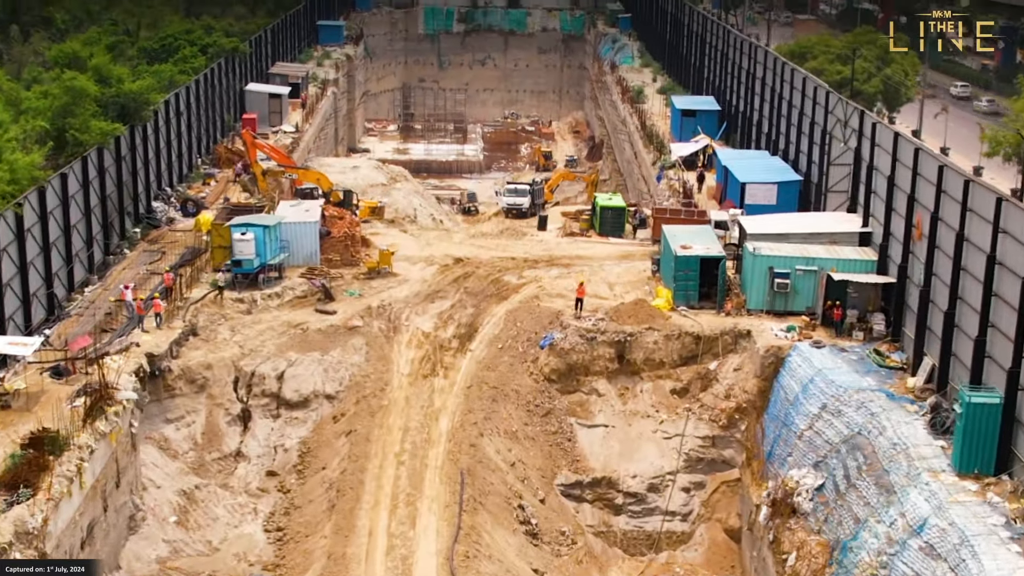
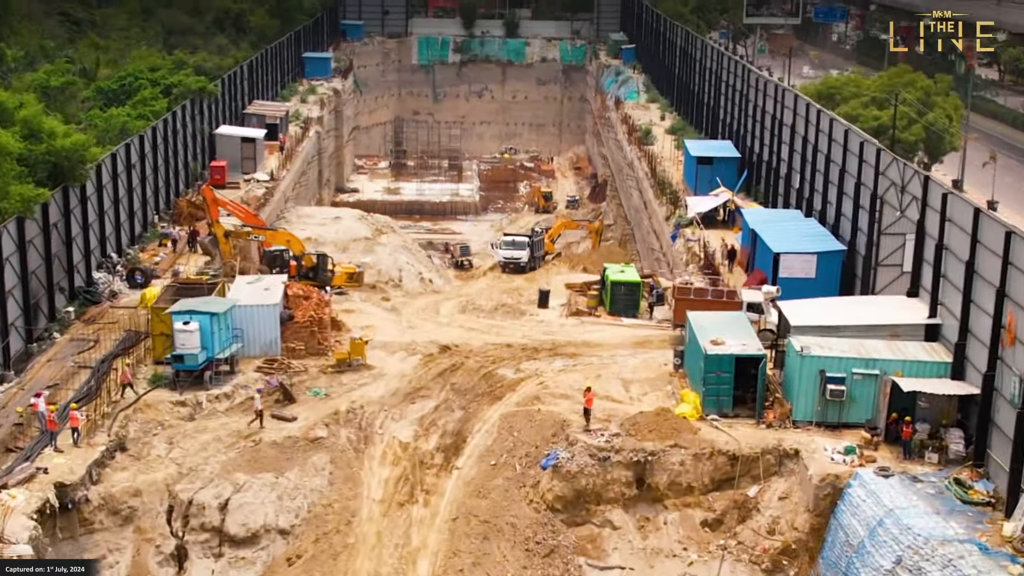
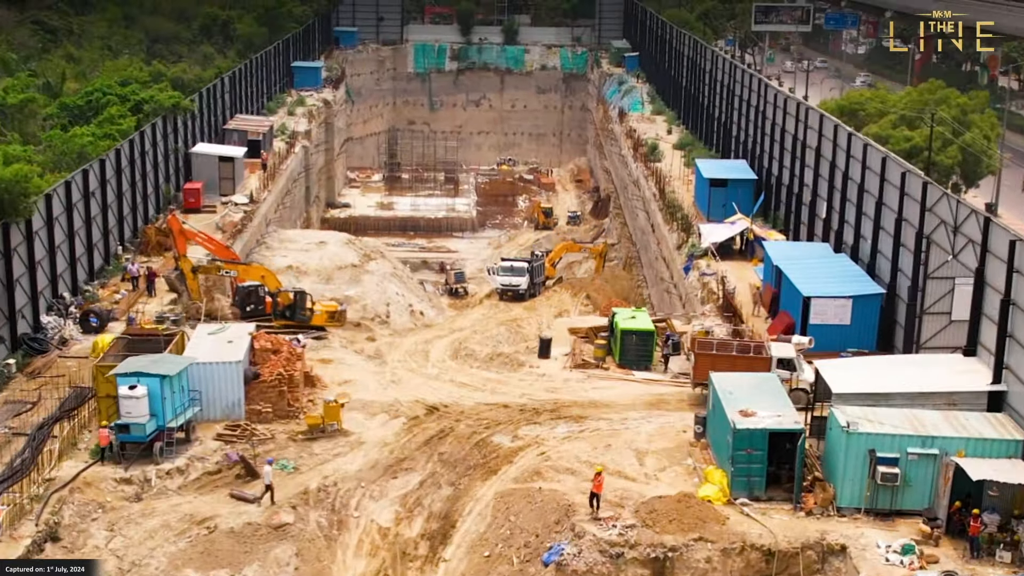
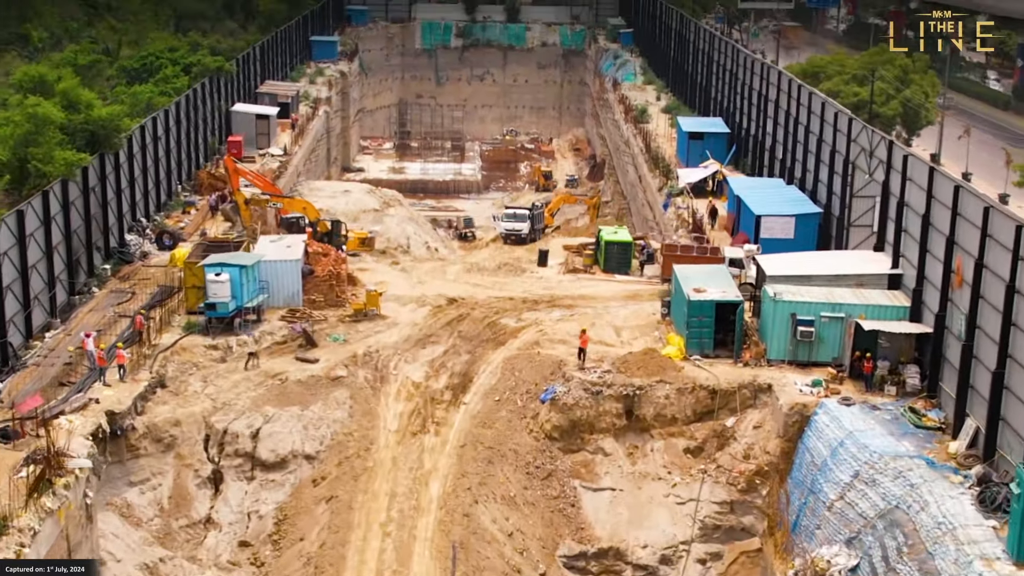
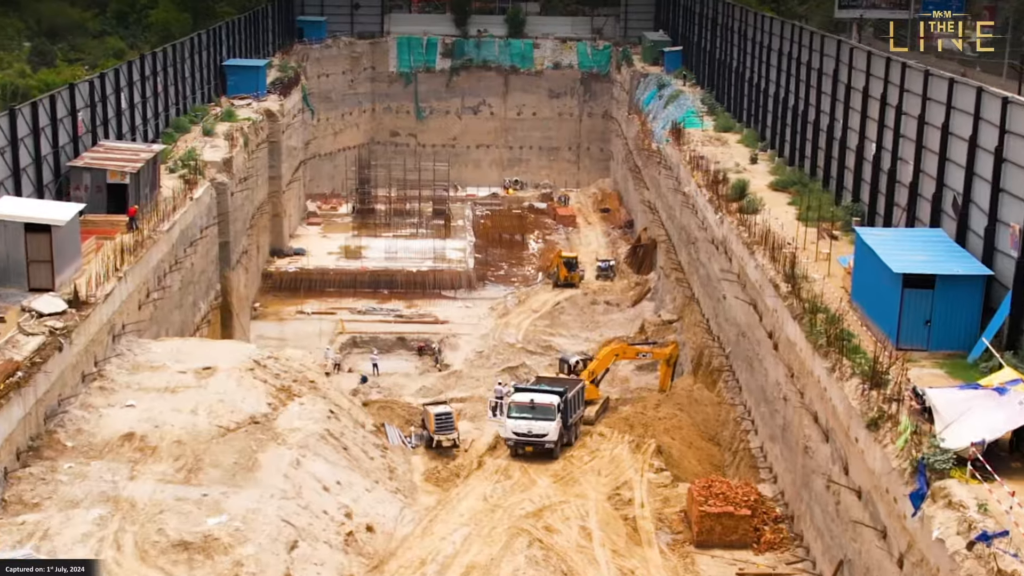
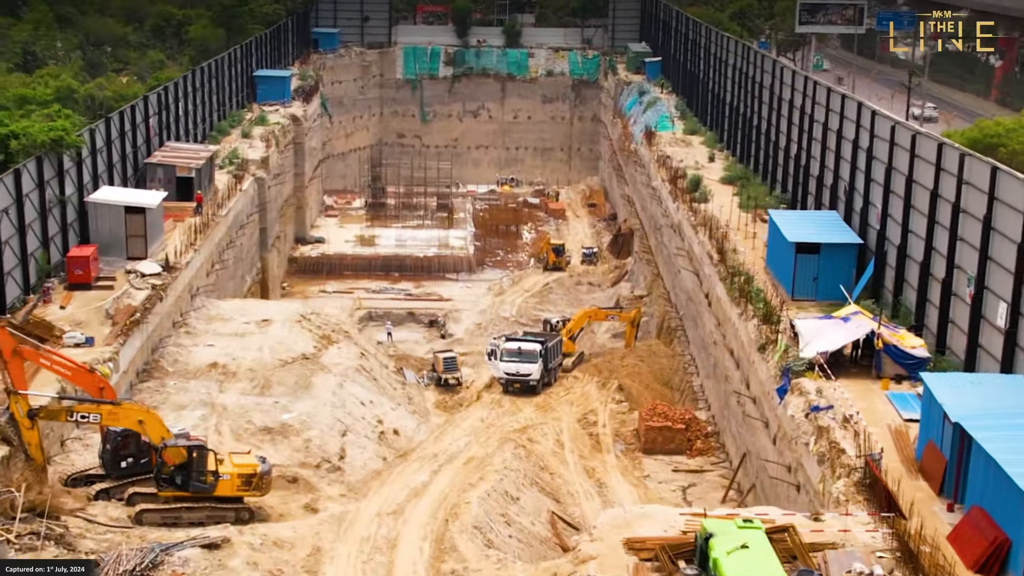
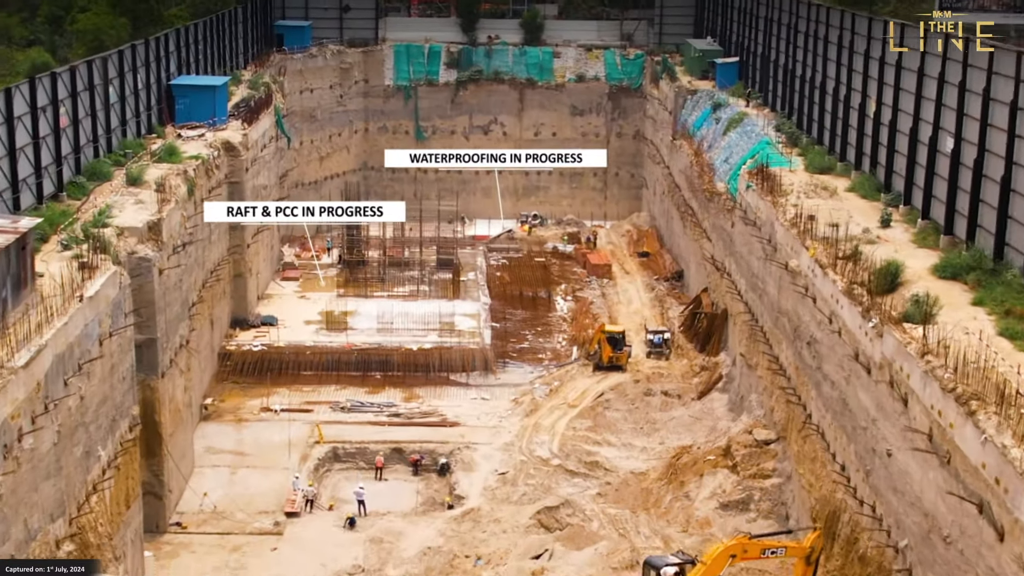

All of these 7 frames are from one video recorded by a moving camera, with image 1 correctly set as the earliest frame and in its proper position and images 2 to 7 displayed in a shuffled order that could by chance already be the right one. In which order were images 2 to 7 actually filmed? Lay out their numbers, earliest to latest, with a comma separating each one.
4, 2, 3, 6, 5, 7
